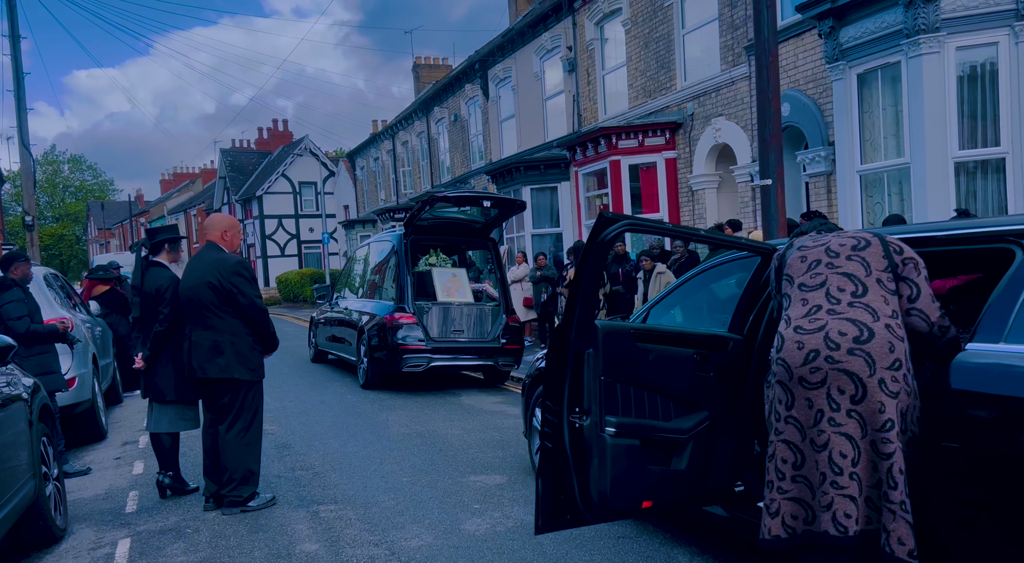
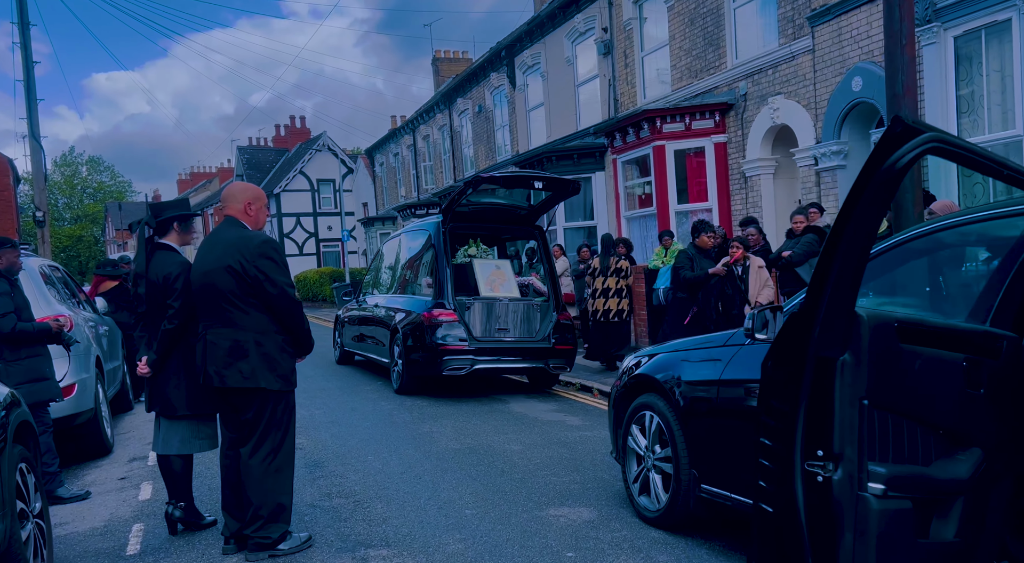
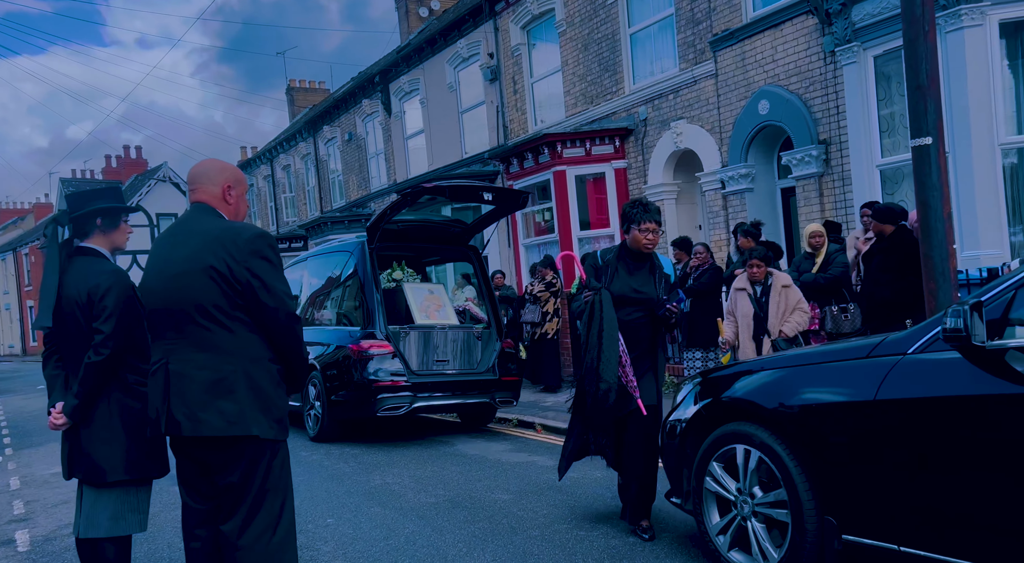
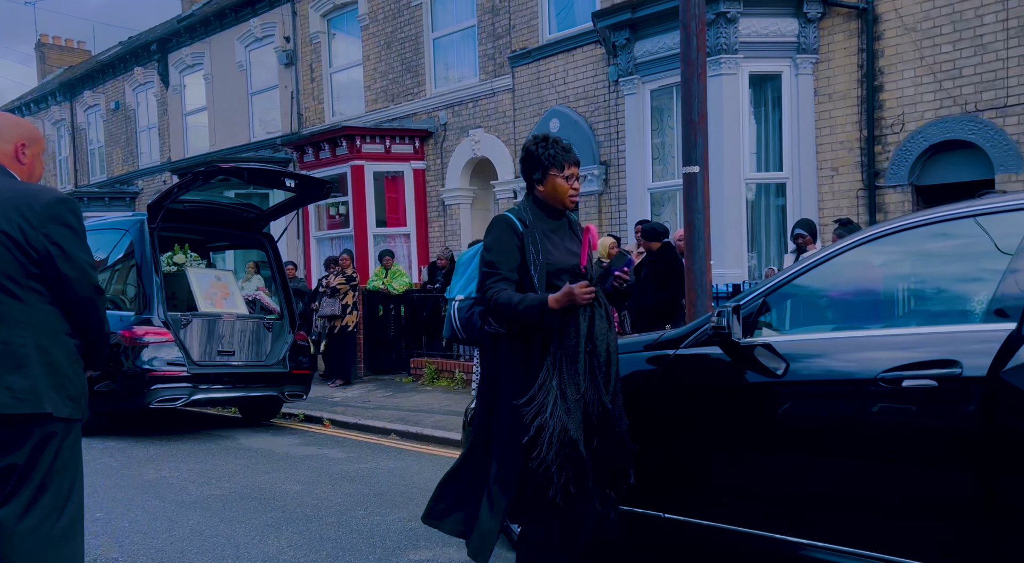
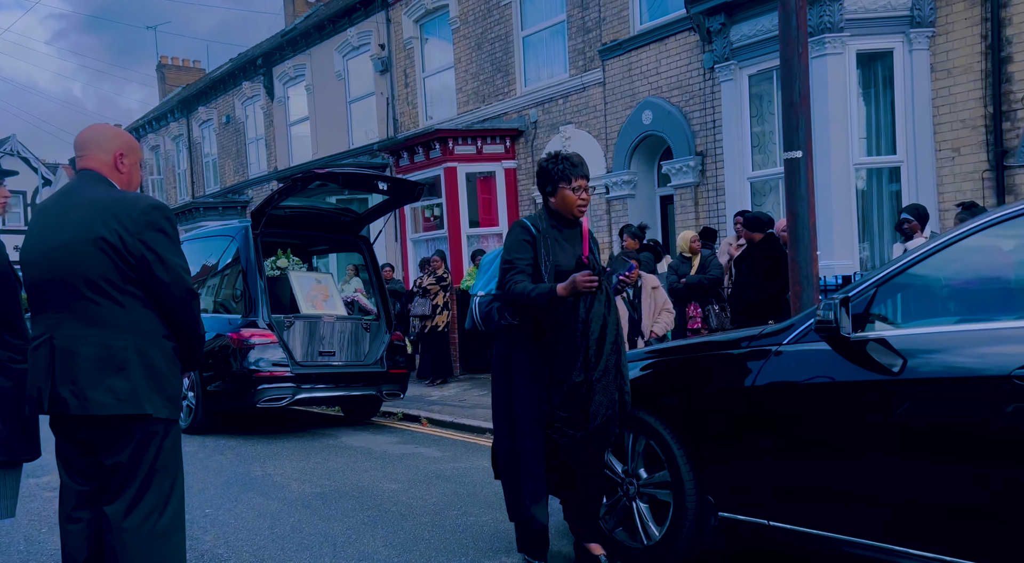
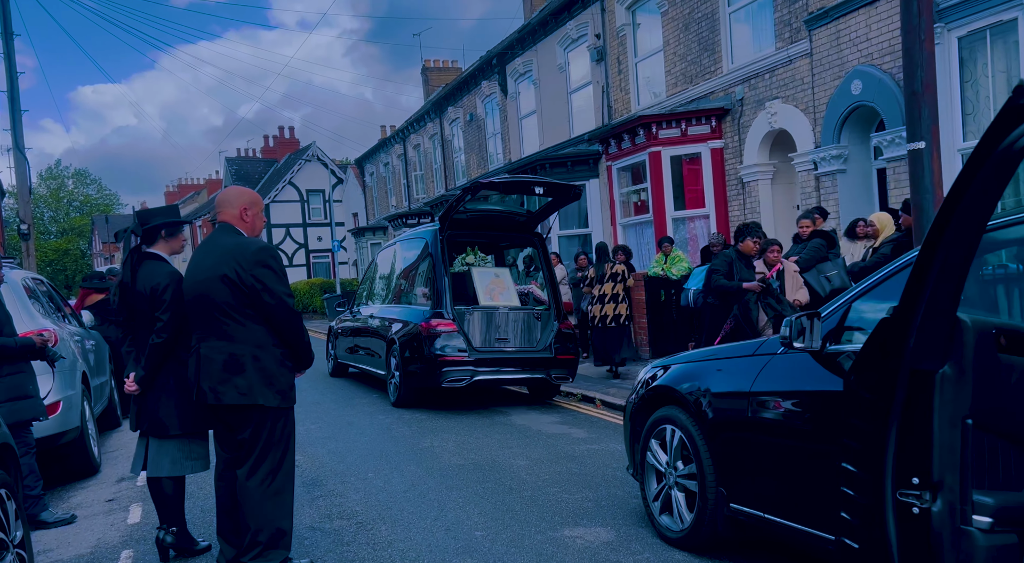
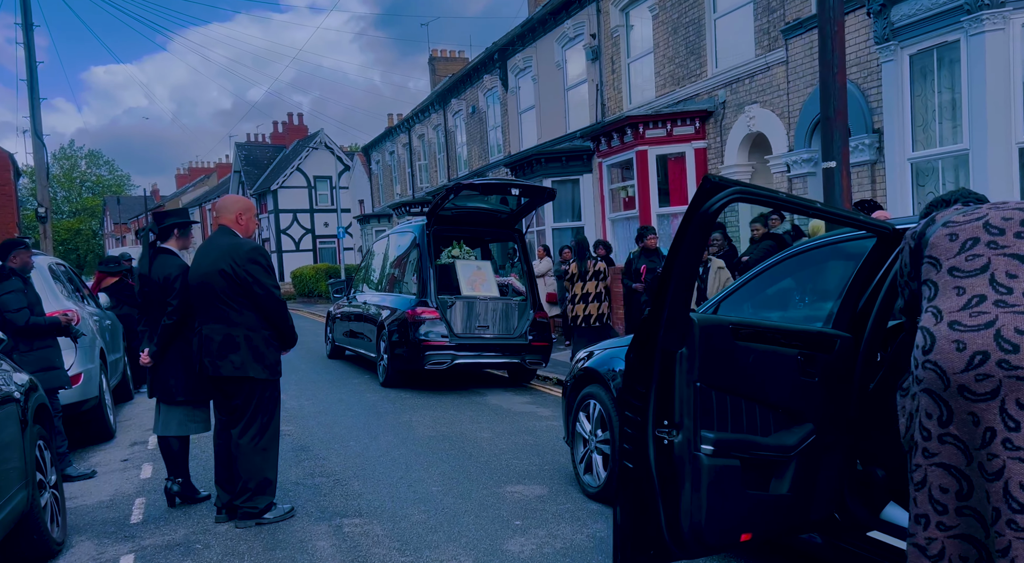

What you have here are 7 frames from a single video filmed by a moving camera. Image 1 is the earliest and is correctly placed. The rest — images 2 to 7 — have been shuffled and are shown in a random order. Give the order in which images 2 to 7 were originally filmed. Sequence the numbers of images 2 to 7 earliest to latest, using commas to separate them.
7, 2, 6, 3, 5, 4
